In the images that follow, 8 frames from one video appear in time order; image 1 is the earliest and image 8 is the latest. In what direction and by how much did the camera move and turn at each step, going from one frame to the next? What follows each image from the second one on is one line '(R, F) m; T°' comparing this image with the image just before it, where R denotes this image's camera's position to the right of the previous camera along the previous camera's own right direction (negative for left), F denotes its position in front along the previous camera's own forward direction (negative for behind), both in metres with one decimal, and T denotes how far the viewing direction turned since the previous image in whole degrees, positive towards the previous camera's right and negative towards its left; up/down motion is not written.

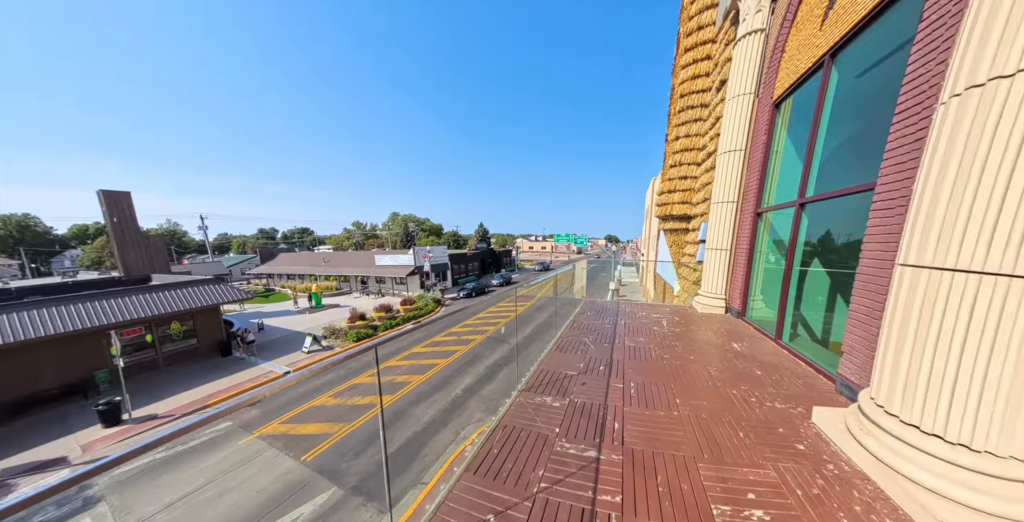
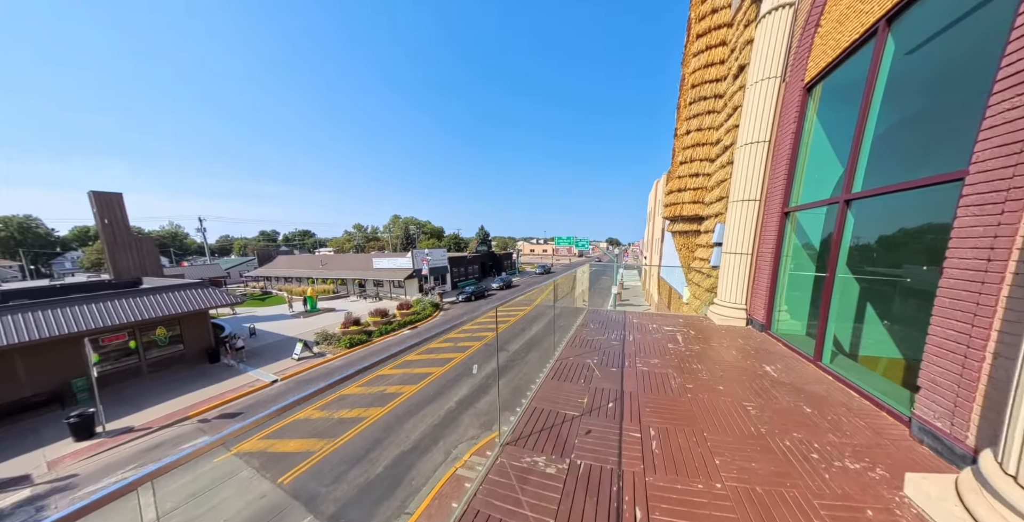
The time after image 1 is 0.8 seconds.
(+0.1, +0.5) m; 0°
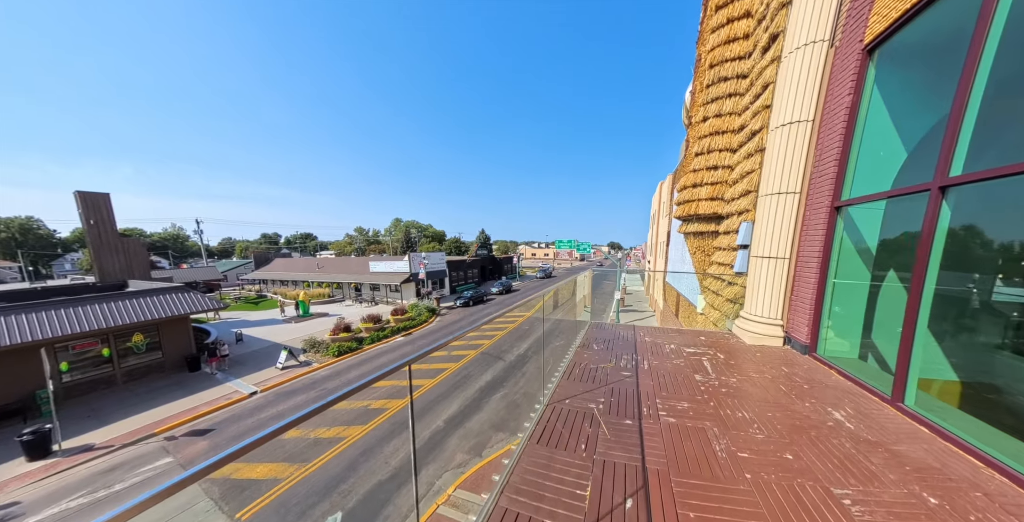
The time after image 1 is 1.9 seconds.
(+0.2, +0.6) m; 0°
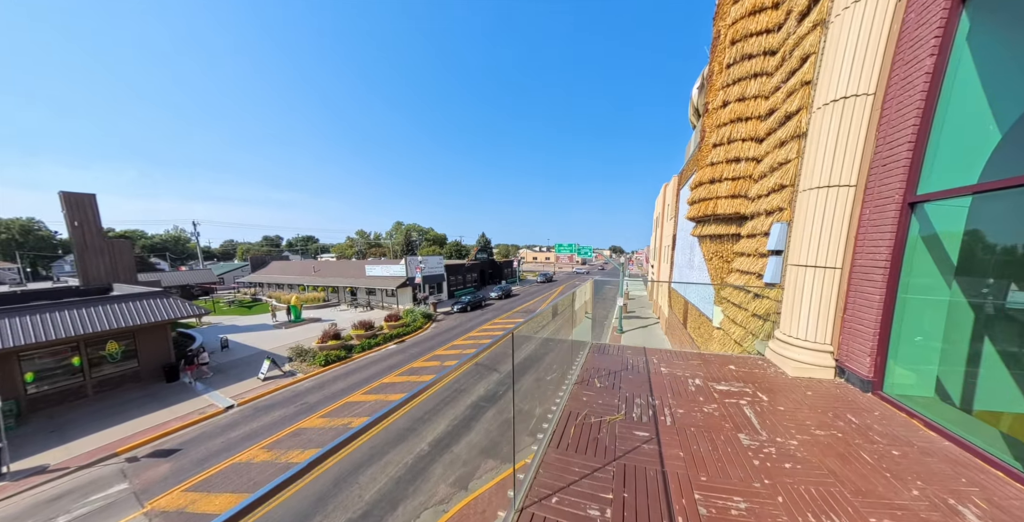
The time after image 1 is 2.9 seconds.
(+0.2, +0.6) m; 0°
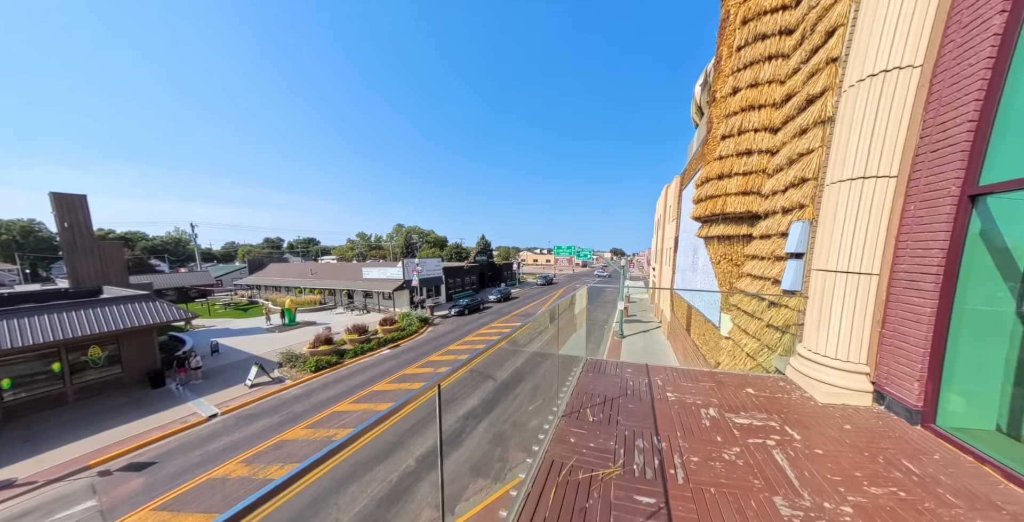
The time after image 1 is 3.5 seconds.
(+0.2, +0.4) m; 0°
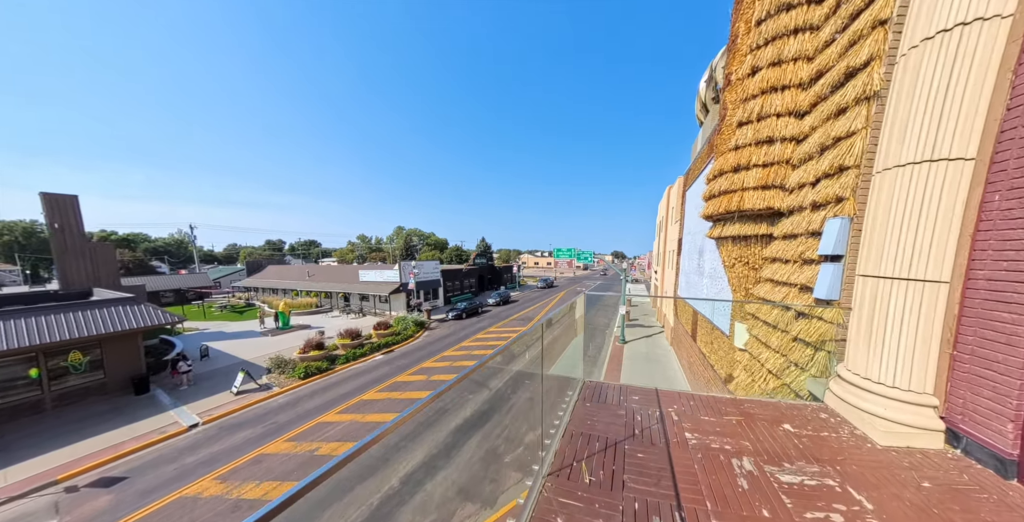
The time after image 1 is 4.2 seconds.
(+0.1, +0.4) m; 0°
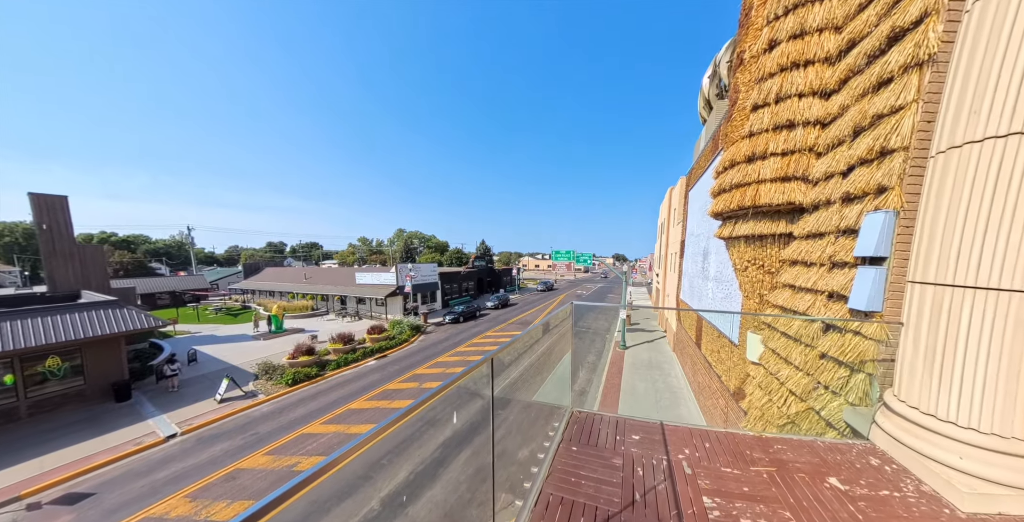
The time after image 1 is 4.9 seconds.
(+0.2, +0.4) m; 0°
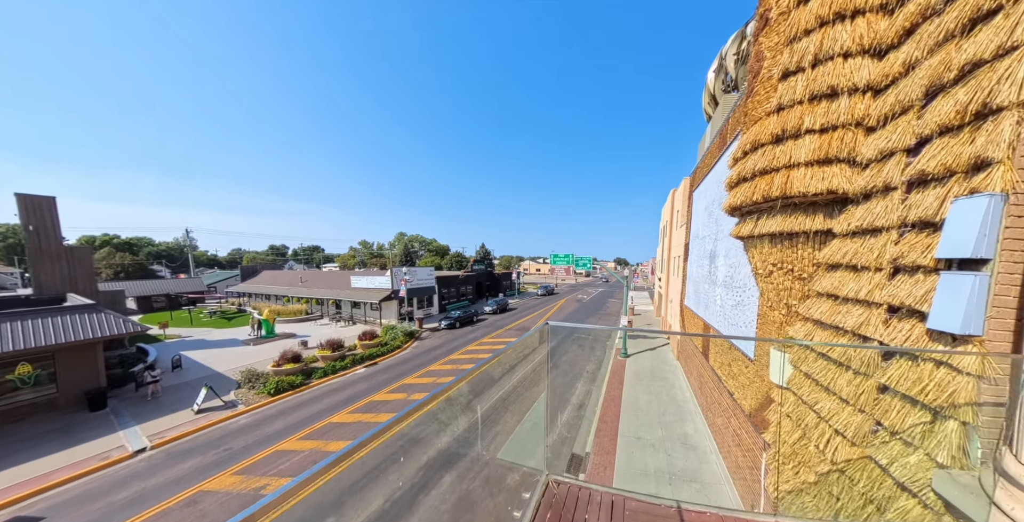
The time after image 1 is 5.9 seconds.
(+0.2, +0.5) m; 0°
